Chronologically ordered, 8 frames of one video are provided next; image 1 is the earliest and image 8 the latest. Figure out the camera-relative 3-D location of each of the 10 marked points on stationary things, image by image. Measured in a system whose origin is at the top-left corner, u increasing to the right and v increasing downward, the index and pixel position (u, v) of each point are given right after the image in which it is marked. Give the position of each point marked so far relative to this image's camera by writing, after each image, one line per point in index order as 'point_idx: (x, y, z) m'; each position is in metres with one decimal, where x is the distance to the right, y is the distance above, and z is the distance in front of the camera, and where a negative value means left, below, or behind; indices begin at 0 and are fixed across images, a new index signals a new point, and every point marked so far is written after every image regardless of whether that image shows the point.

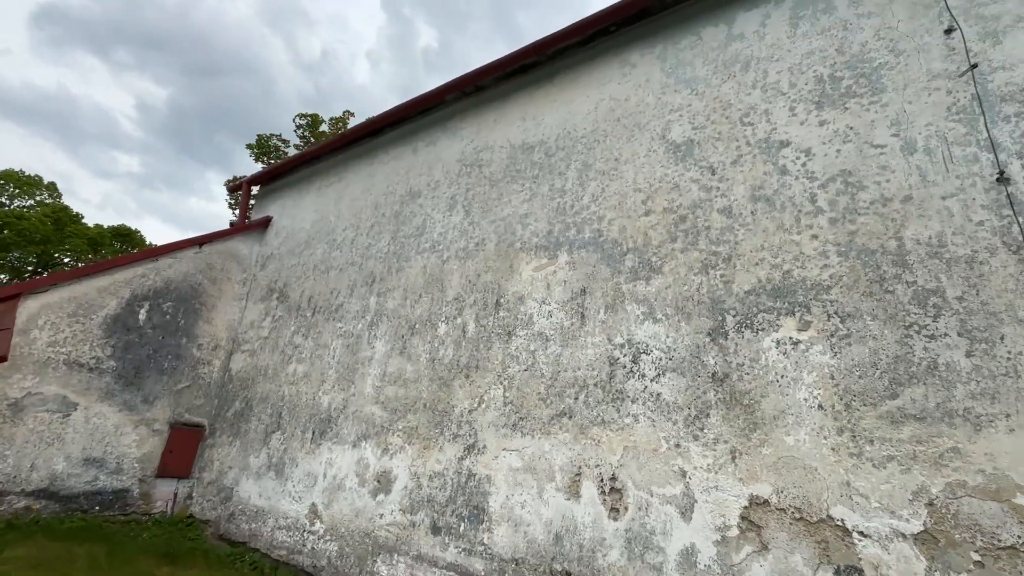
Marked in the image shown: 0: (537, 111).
0: (+0.2, +1.6, +4.2) m
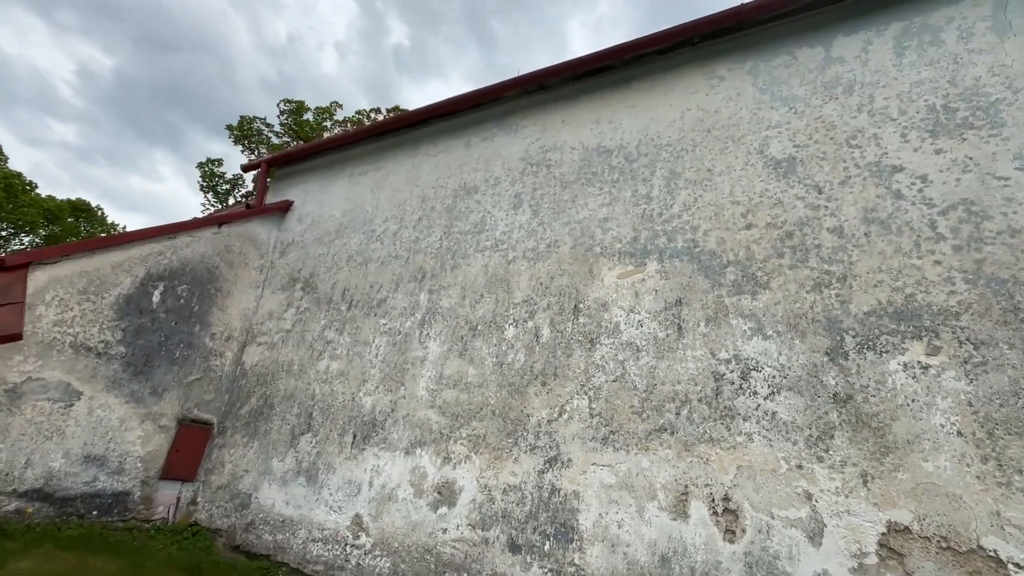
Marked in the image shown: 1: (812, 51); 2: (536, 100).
0: (+0.9, +1.5, +4.1) m
1: (+2.3, +1.8, +3.6) m
2: (+0.2, +1.8, +4.6) m
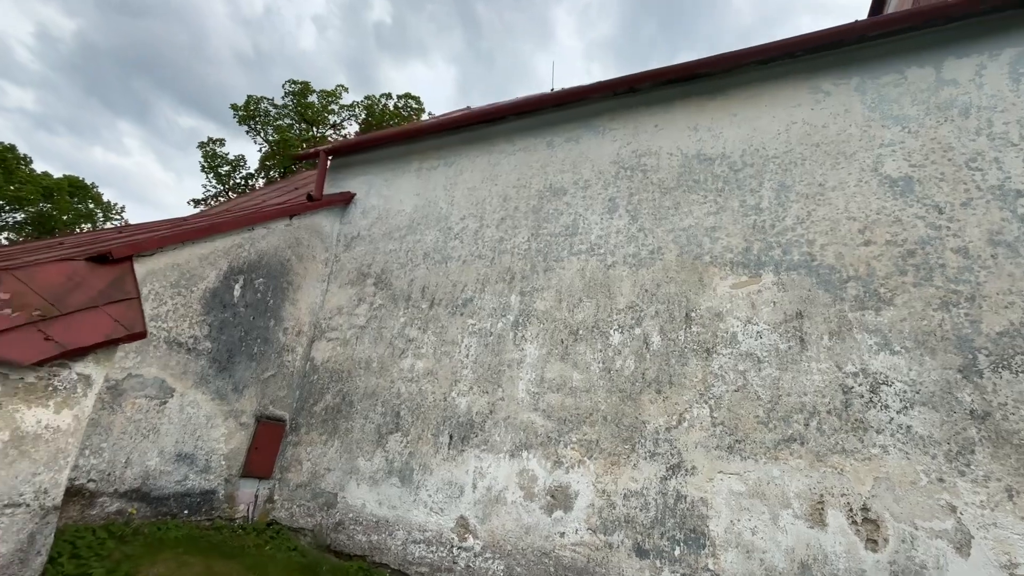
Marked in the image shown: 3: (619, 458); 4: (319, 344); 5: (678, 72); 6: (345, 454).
0: (+1.8, +1.4, +4.2) m
1: (+3.2, +1.7, +3.7) m
2: (+1.1, +1.8, +4.6) m
3: (+0.8, -1.2, +3.4) m
4: (-2.0, -0.6, +4.9) m
5: (+1.5, +1.9, +4.2) m
6: (-1.5, -1.5, +4.3) m
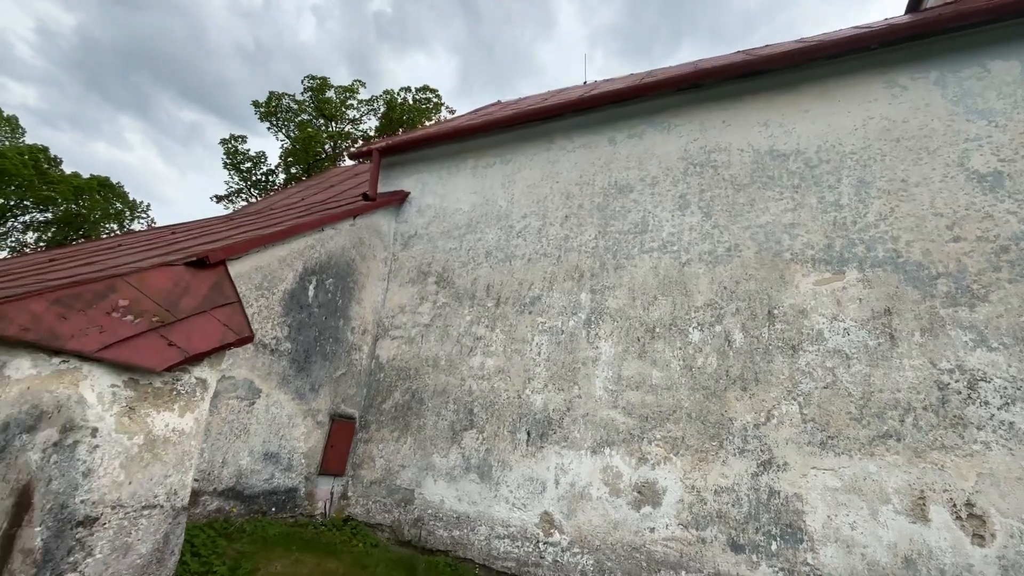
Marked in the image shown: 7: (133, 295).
0: (+2.4, +1.5, +4.1) m
1: (+3.8, +1.7, +3.6) m
2: (+1.7, +1.8, +4.6) m
3: (+1.4, -1.2, +3.4) m
4: (-1.3, -0.6, +4.9) m
5: (+2.1, +2.0, +4.2) m
6: (-0.8, -1.5, +4.3) m
7: (-2.2, 0.0, +2.8) m
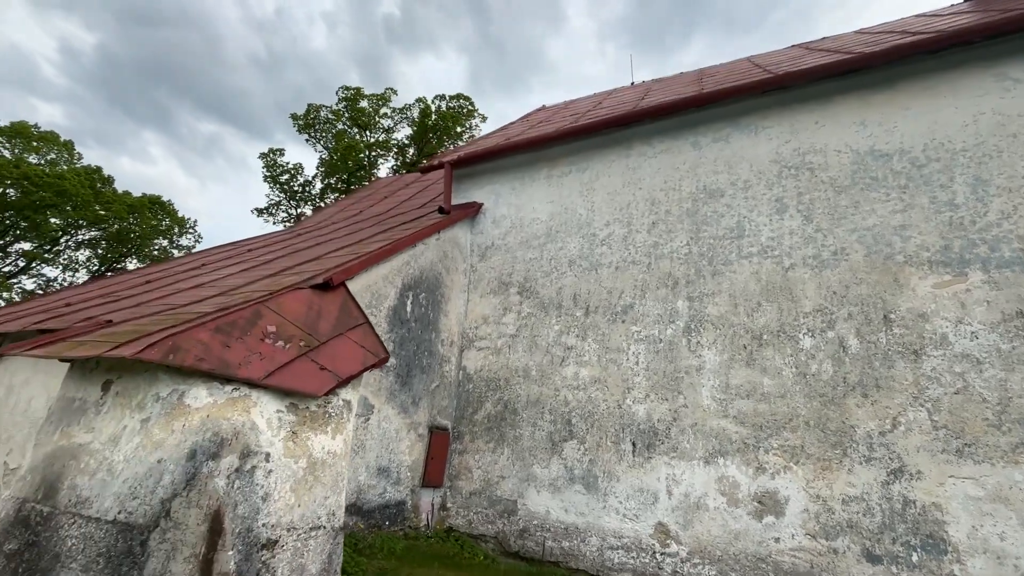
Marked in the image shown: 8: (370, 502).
0: (+3.2, +1.5, +4.1) m
1: (+4.6, +1.7, +3.5) m
2: (+2.5, +1.8, +4.5) m
3: (+2.3, -1.2, +3.4) m
4: (-0.4, -0.7, +5.0) m
5: (+2.9, +1.9, +4.2) m
6: (+0.1, -1.6, +4.4) m
7: (-1.4, -0.2, +2.9) m
8: (-1.2, -1.7, +3.8) m
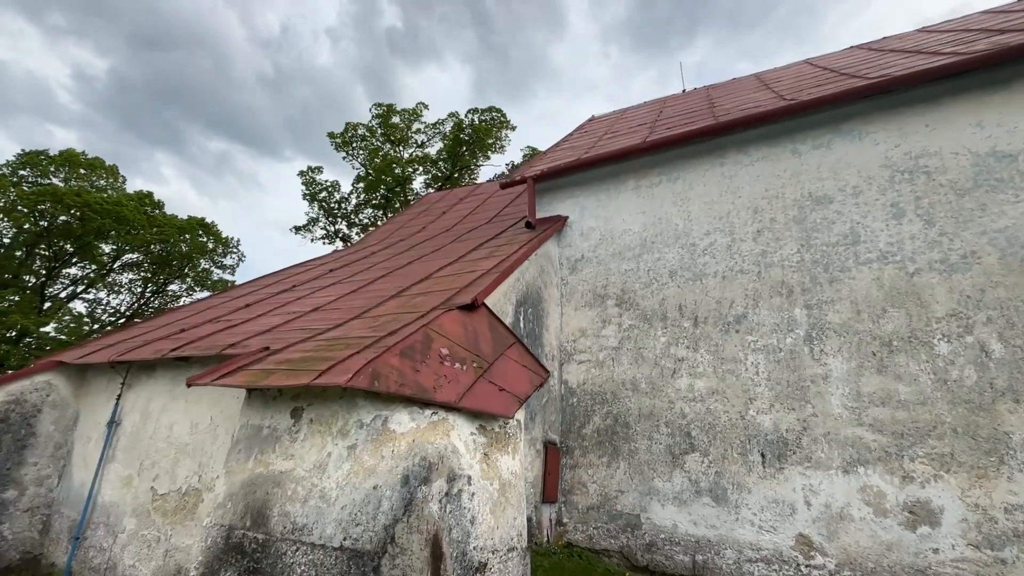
0: (+4.2, +1.4, +4.0) m
1: (+5.5, +1.8, +3.4) m
2: (+3.5, +1.8, +4.5) m
3: (+3.3, -1.3, +3.3) m
4: (+0.6, -0.8, +5.0) m
5: (+3.9, +1.9, +4.1) m
6: (+1.1, -1.7, +4.4) m
7: (-0.4, -0.3, +2.9) m
8: (-0.1, -1.9, +3.8) m
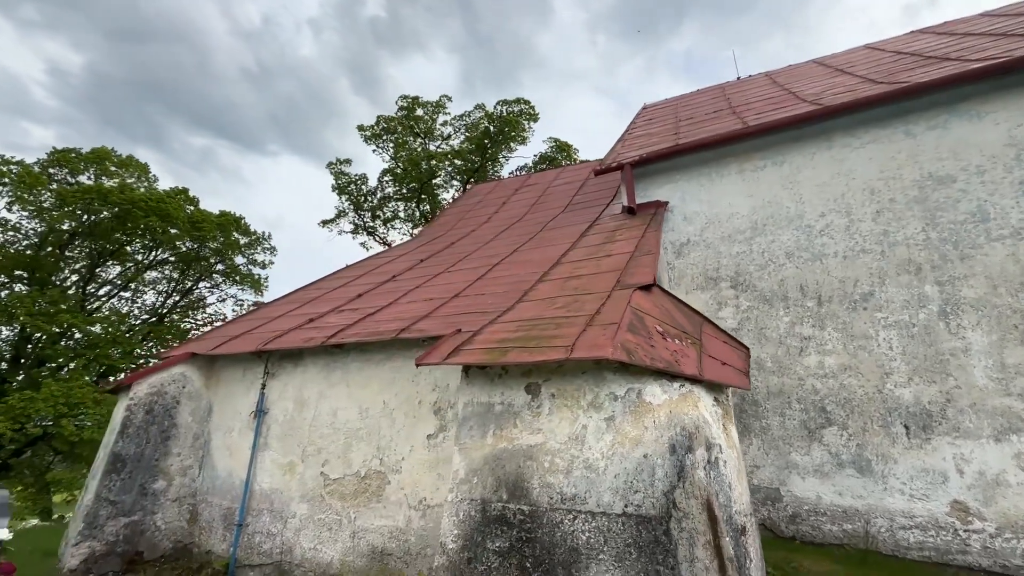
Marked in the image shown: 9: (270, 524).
0: (+5.4, +1.7, +4.2) m
1: (+6.8, +2.0, +3.6) m
2: (+4.7, +2.0, +4.6) m
3: (+4.6, -1.1, +3.5) m
4: (+1.9, -0.7, +5.1) m
5: (+5.1, +2.2, +4.2) m
6: (+2.5, -1.5, +4.5) m
7: (+0.9, -0.2, +3.0) m
8: (+1.3, -1.7, +3.9) m
9: (-2.0, -1.9, +3.9) m
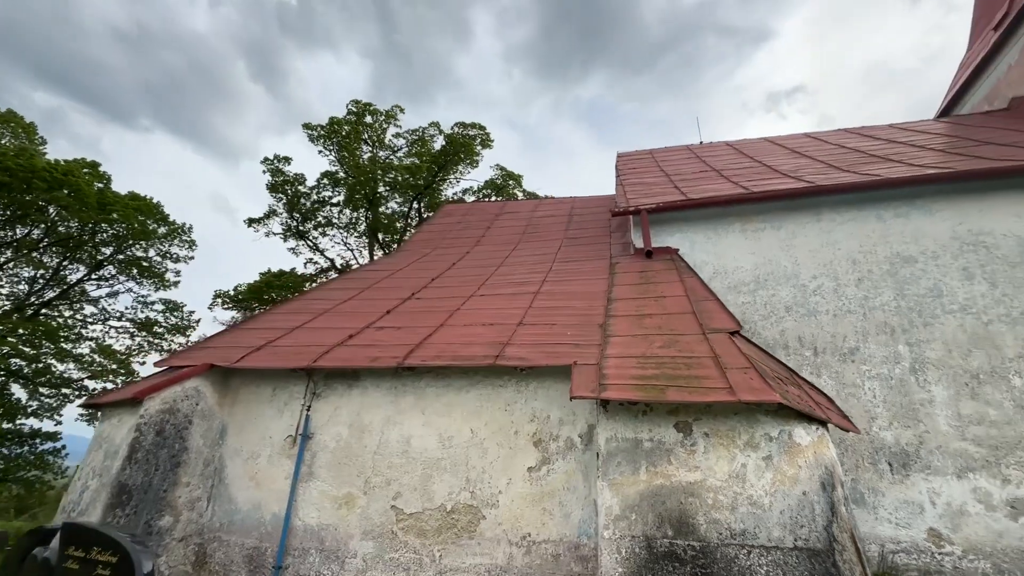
0: (+6.1, +0.9, +5.5) m
1: (+7.5, +1.1, +5.2) m
2: (+5.3, +1.2, +5.8) m
3: (+5.2, -1.8, +4.5) m
4: (+2.2, -1.2, +5.5) m
5: (+5.8, +1.4, +5.5) m
6: (+2.8, -2.1, +5.0) m
7: (+1.8, -0.5, +3.3) m
8: (+1.8, -2.1, +4.2) m
9: (-1.4, -2.0, +3.5) m
